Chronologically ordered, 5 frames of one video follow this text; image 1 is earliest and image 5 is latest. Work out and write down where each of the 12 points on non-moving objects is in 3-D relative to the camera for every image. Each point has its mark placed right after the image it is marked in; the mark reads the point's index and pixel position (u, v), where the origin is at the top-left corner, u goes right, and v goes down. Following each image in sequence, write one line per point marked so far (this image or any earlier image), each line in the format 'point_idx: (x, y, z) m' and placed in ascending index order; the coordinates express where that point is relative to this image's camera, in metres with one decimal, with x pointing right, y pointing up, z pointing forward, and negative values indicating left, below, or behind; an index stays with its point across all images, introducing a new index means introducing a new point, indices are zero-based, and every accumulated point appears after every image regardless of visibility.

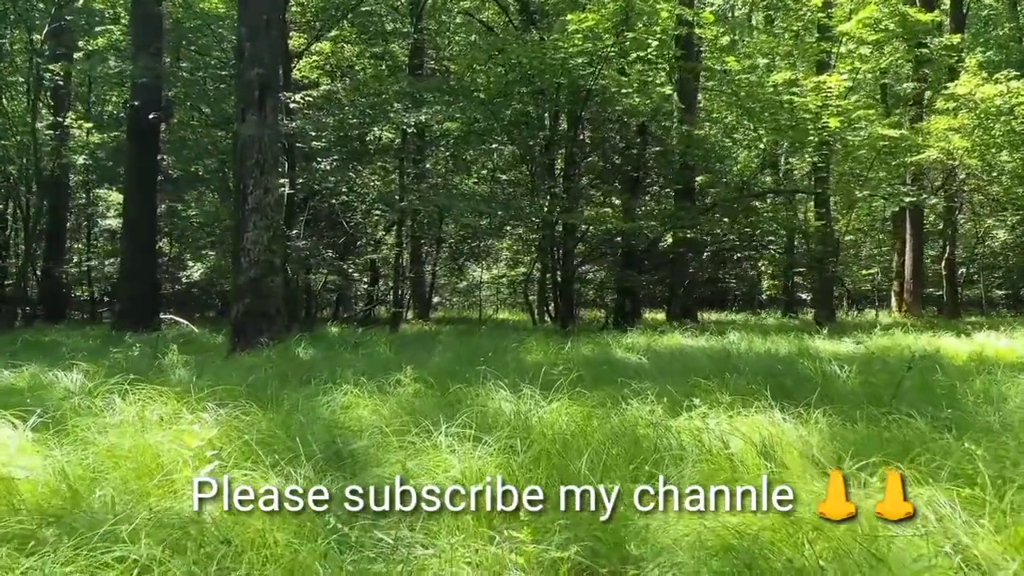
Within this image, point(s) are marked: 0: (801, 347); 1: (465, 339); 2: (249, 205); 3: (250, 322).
0: (+2.7, -0.6, +6.8) m
1: (-0.5, -0.6, +7.8) m
2: (-2.4, +0.8, +6.7) m
3: (-2.4, -0.3, +6.7) m
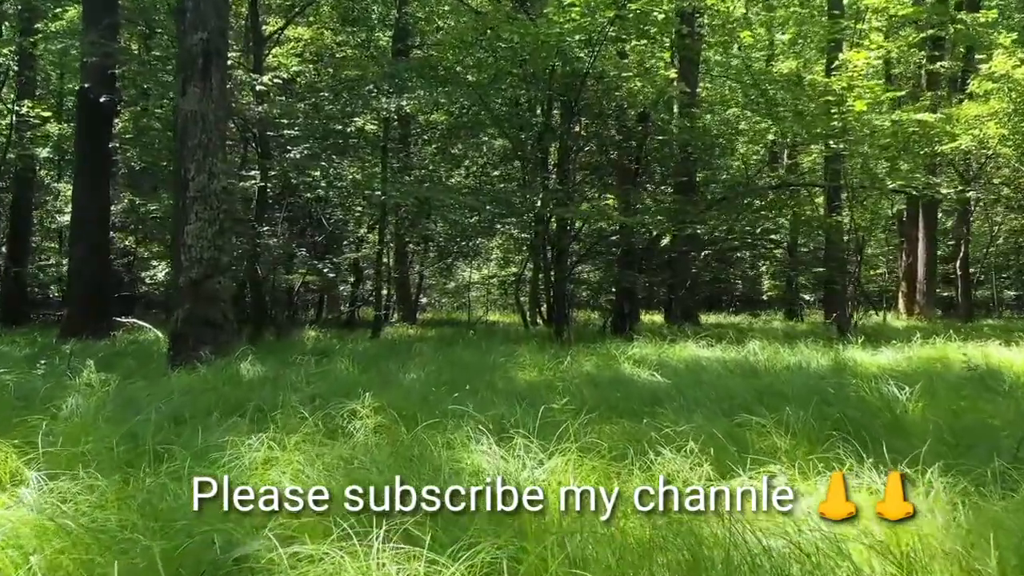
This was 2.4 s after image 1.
0: (+2.6, -0.6, +5.8) m
1: (-0.6, -0.6, +6.8) m
2: (-2.5, +0.7, +5.7) m
3: (-2.5, -0.3, +5.7) m
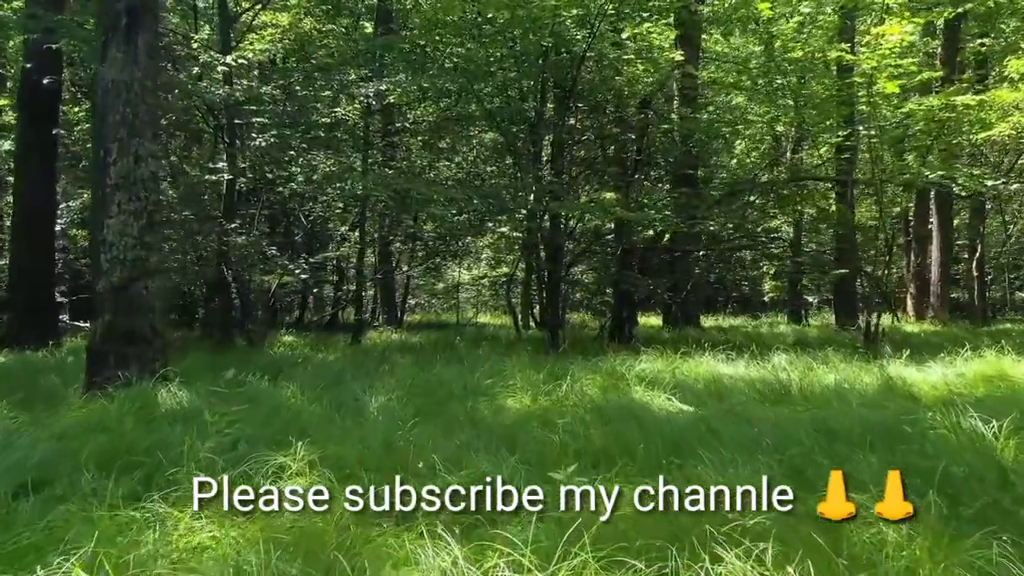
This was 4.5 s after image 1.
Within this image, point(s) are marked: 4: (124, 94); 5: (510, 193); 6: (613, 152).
0: (+2.5, -0.6, +4.9) m
1: (-0.7, -0.6, +5.9) m
2: (-2.6, +0.7, +4.7) m
3: (-2.6, -0.4, +4.7) m
4: (-2.5, +1.2, +4.7) m
5: (0.0, +1.2, +9.0) m
6: (+1.3, +1.8, +9.9) m
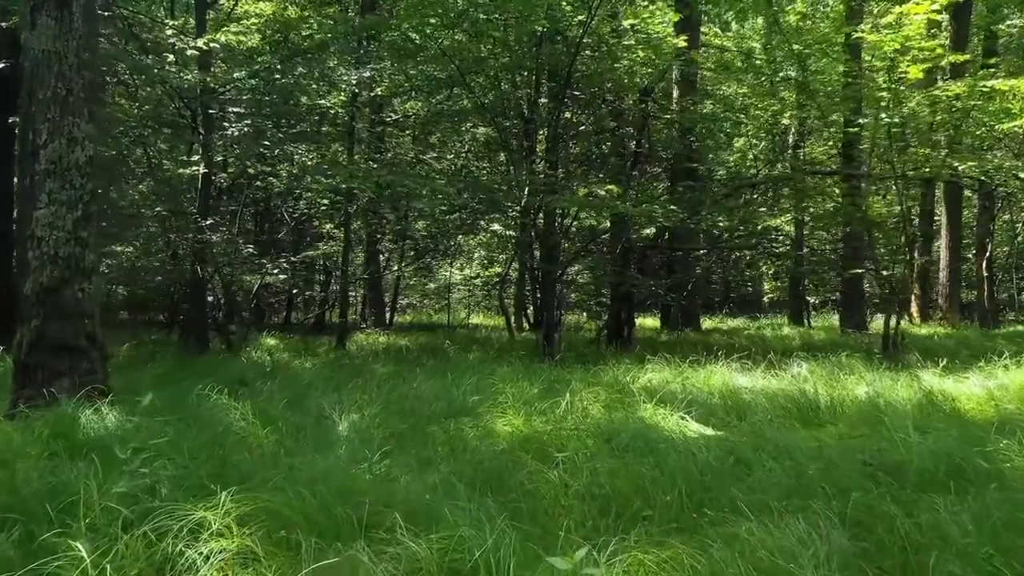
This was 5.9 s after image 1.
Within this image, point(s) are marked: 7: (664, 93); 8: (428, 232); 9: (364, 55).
0: (+2.5, -0.7, +4.3) m
1: (-0.8, -0.6, +5.3) m
2: (-2.6, +0.7, +4.1) m
3: (-2.6, -0.4, +4.1) m
4: (-2.5, +1.2, +4.1) m
5: (-0.1, +1.2, +8.4) m
6: (+1.2, +1.8, +9.3) m
7: (+2.1, +2.7, +10.2) m
8: (-1.1, +0.7, +9.5) m
9: (-1.9, +3.0, +9.4) m
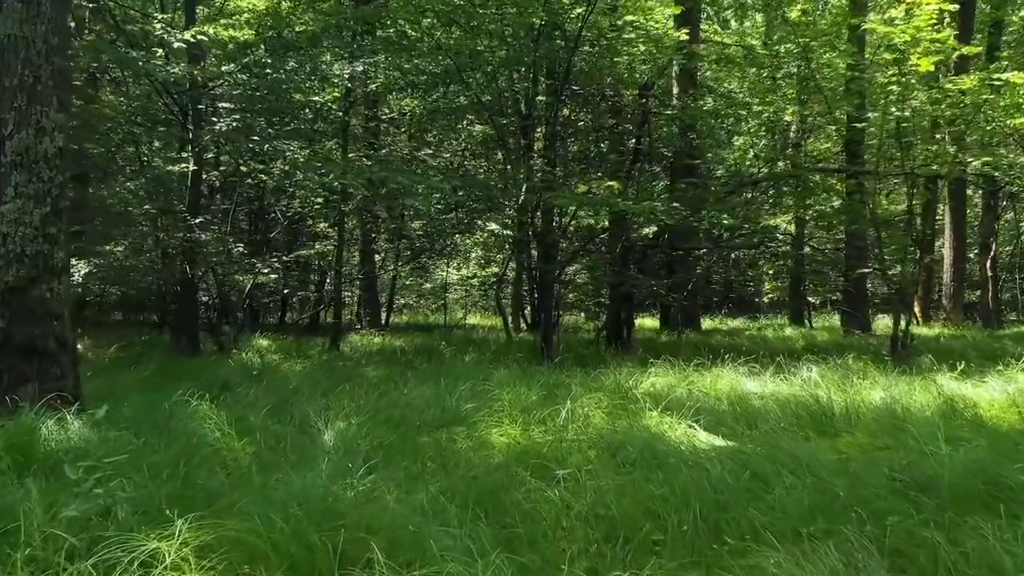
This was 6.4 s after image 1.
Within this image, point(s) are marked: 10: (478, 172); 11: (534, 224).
0: (+2.5, -0.7, +4.1) m
1: (-0.8, -0.6, +5.0) m
2: (-2.6, +0.7, +3.8) m
3: (-2.6, -0.4, +3.8) m
4: (-2.6, +1.2, +3.8) m
5: (-0.1, +1.2, +8.2) m
6: (+1.2, +1.8, +9.0) m
7: (+2.1, +2.7, +10.0) m
8: (-1.1, +0.7, +9.3) m
9: (-2.0, +3.0, +9.2) m
10: (-0.4, +1.4, +8.8) m
11: (+0.3, +0.7, +8.3) m
